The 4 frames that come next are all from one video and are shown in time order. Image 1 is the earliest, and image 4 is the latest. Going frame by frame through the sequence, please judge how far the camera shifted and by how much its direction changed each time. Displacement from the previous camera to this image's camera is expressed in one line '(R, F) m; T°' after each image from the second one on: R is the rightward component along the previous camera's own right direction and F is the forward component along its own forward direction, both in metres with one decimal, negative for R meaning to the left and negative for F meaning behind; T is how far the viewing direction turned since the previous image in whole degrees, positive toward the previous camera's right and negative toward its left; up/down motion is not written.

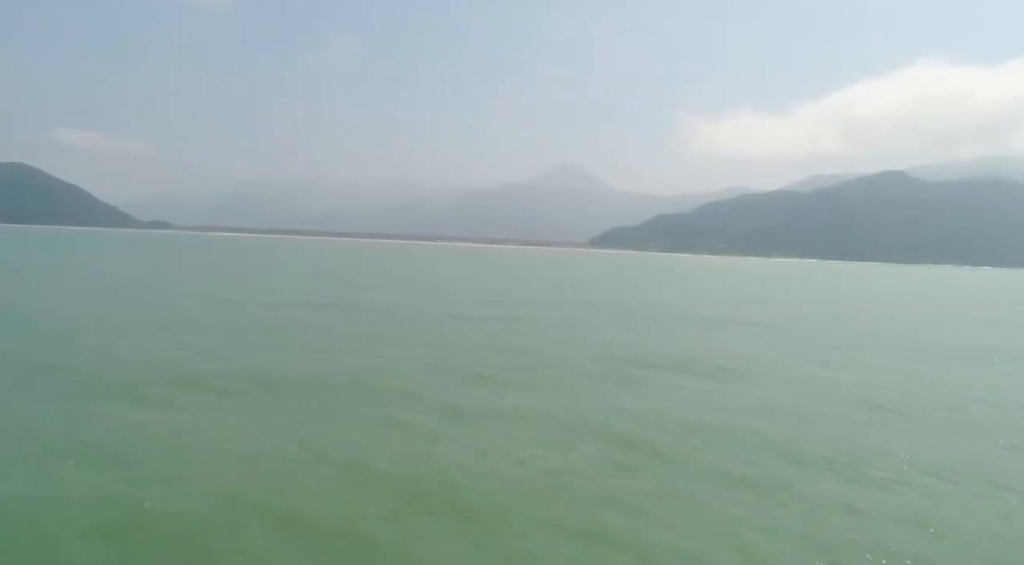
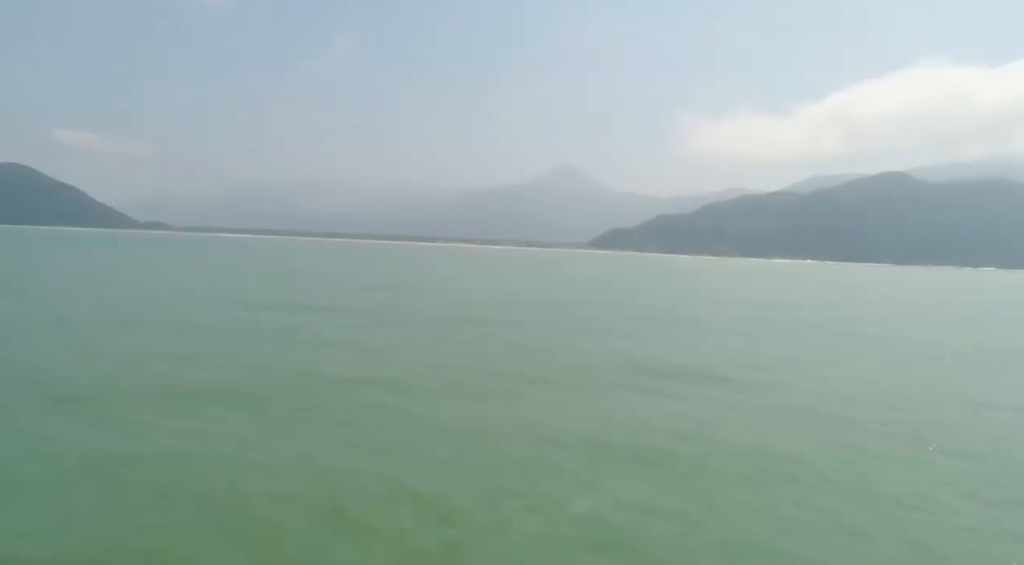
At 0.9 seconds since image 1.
(+1.1, +1.3) m; 0°
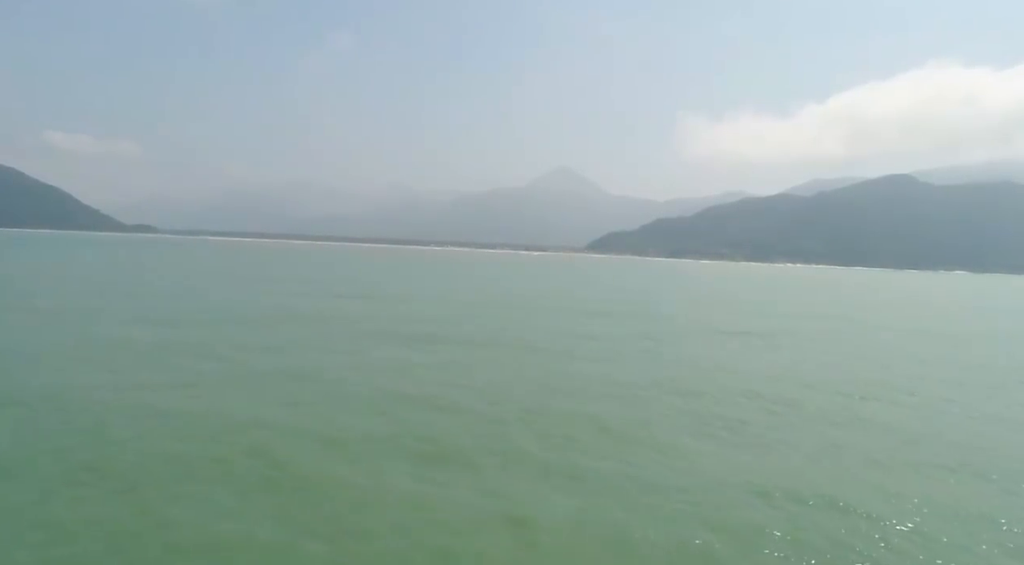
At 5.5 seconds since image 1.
(0.0, +9.6) m; 0°
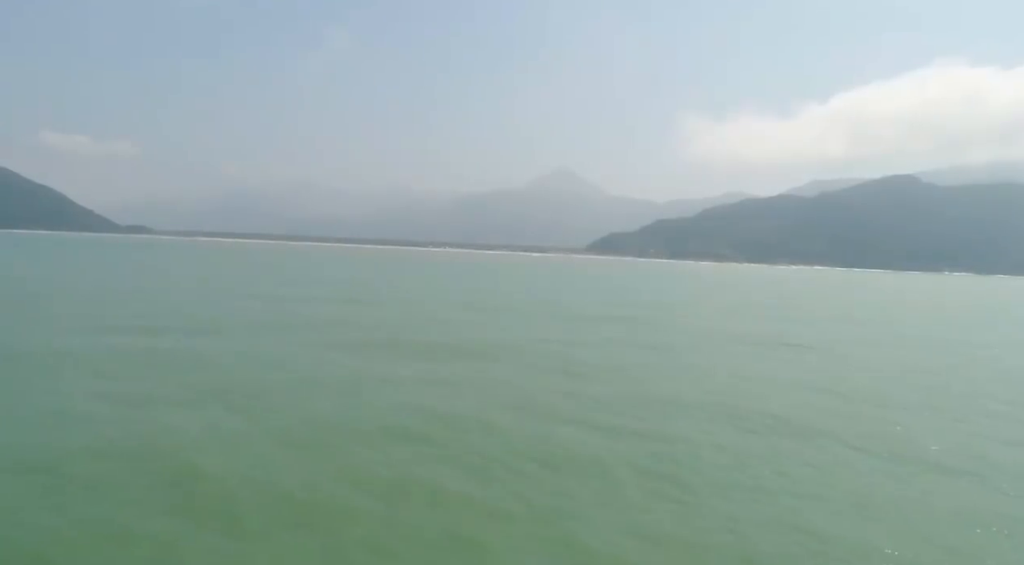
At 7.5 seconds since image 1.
(-0.6, +6.2) m; 0°
